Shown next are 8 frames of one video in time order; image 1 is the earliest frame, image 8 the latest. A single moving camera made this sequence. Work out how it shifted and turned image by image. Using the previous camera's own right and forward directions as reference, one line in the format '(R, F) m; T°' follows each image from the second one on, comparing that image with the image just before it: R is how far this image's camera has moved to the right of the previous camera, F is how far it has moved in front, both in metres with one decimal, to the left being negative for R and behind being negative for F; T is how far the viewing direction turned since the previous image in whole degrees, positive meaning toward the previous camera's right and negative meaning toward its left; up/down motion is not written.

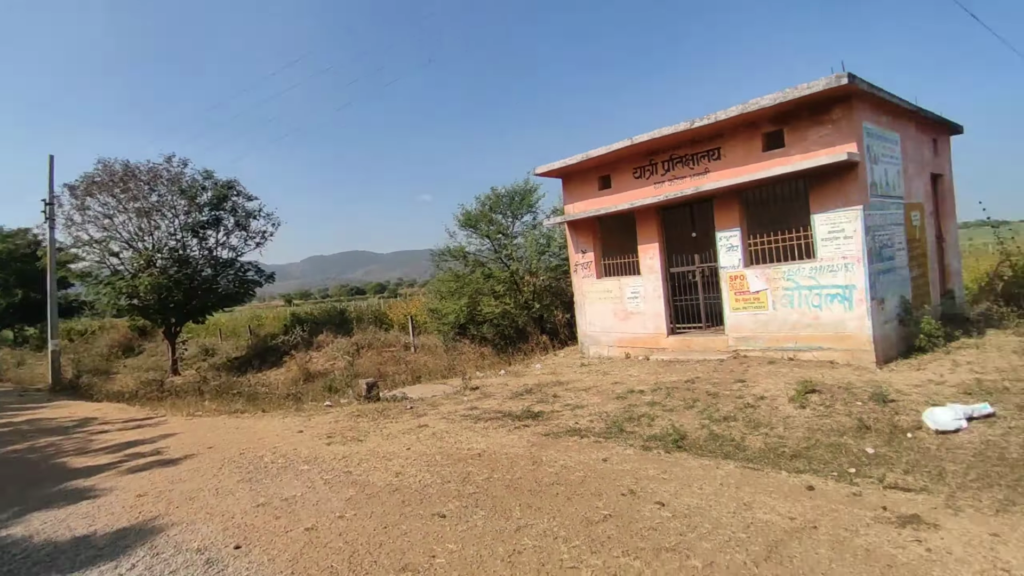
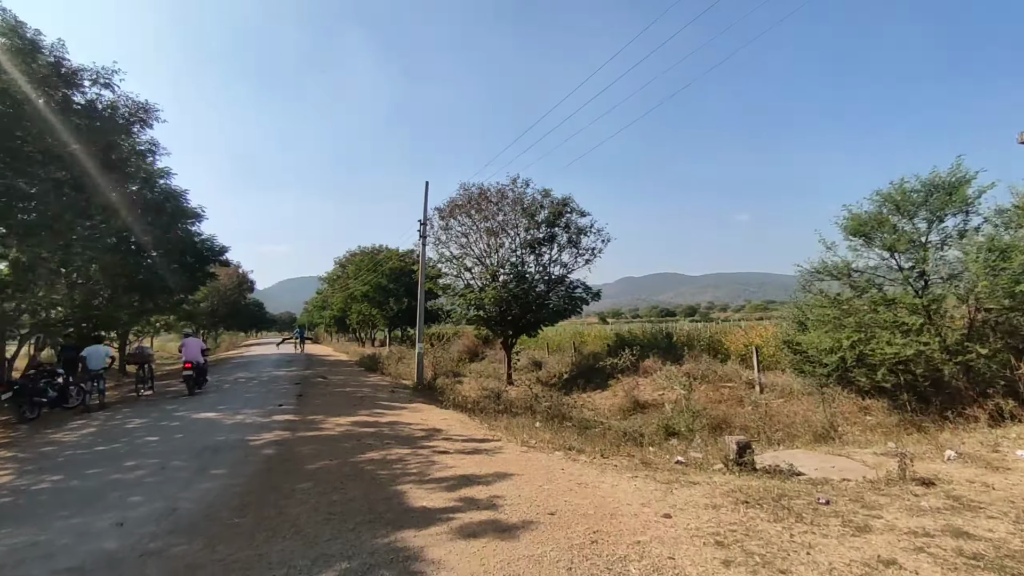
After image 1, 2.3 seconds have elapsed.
(-2.3, +11.0) m; -10°
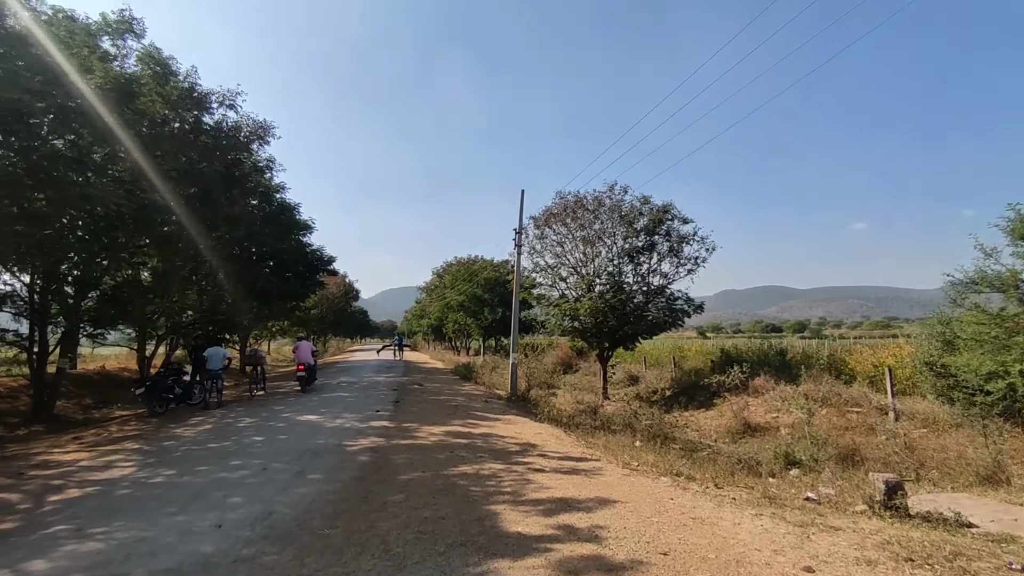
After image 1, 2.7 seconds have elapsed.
(-0.1, +0.4) m; -10°
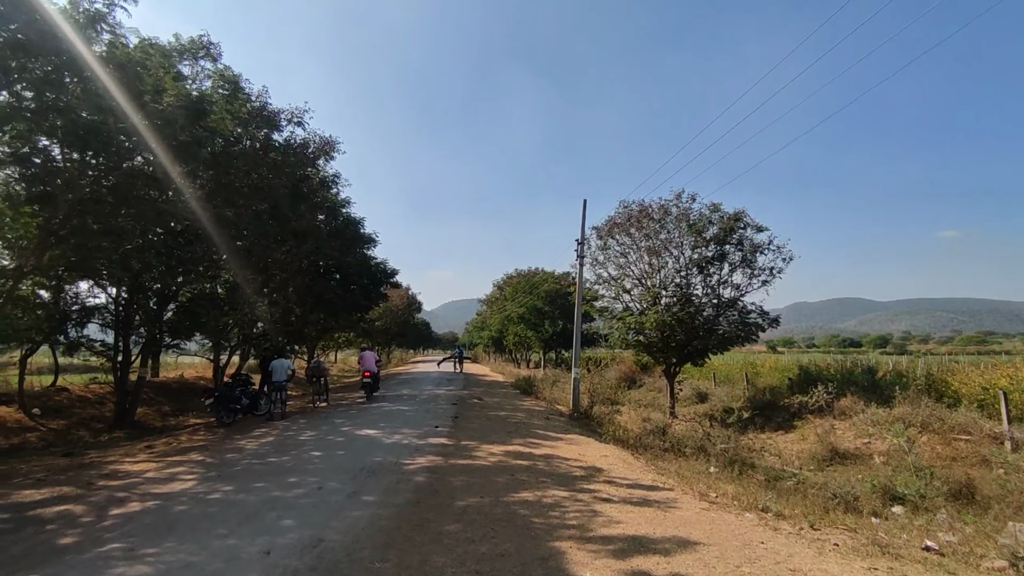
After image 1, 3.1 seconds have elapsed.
(0.0, +0.5) m; -6°
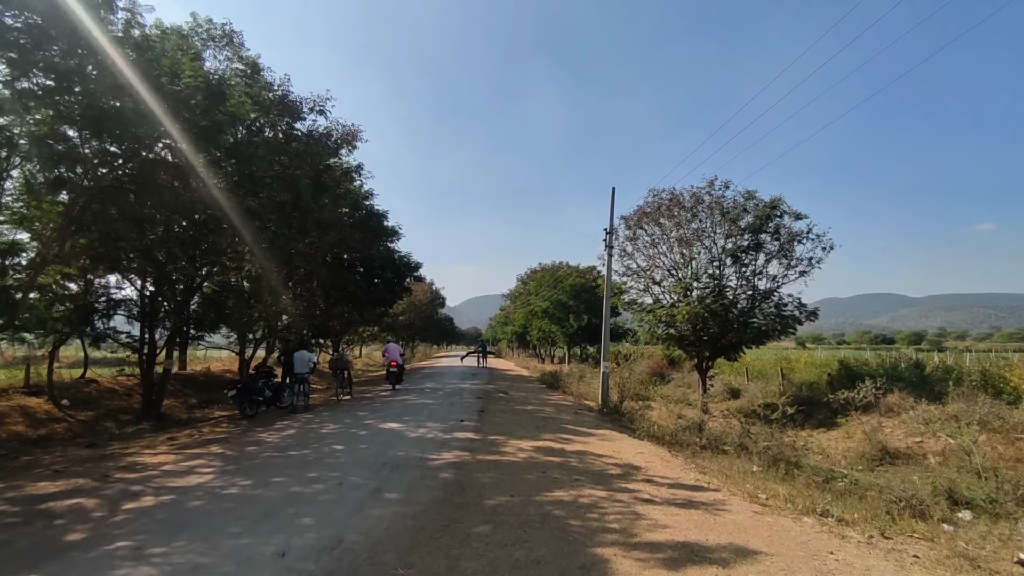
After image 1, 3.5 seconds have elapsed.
(-0.1, +0.5) m; -2°
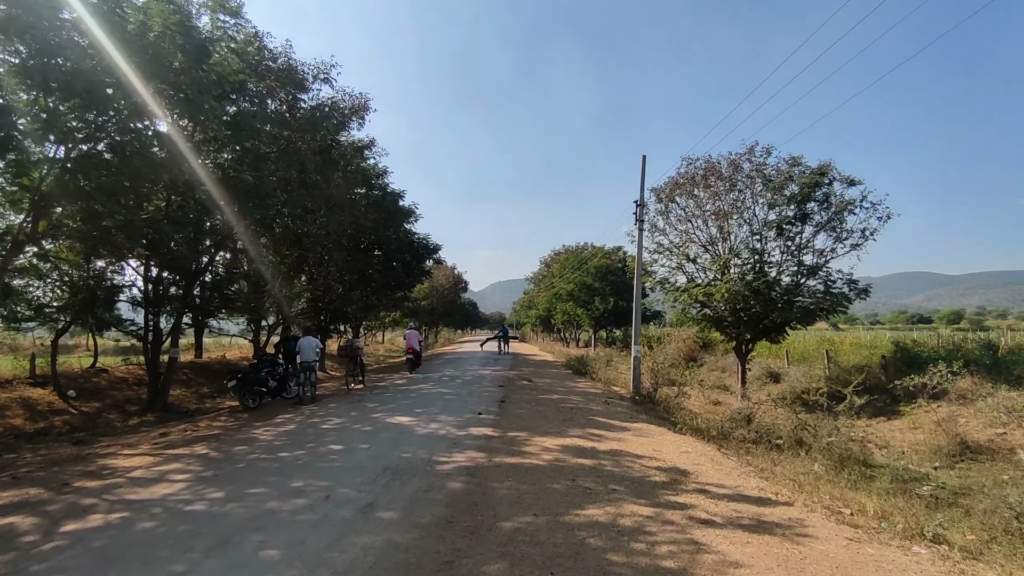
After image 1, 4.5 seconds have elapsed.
(0.0, +1.2) m; -2°
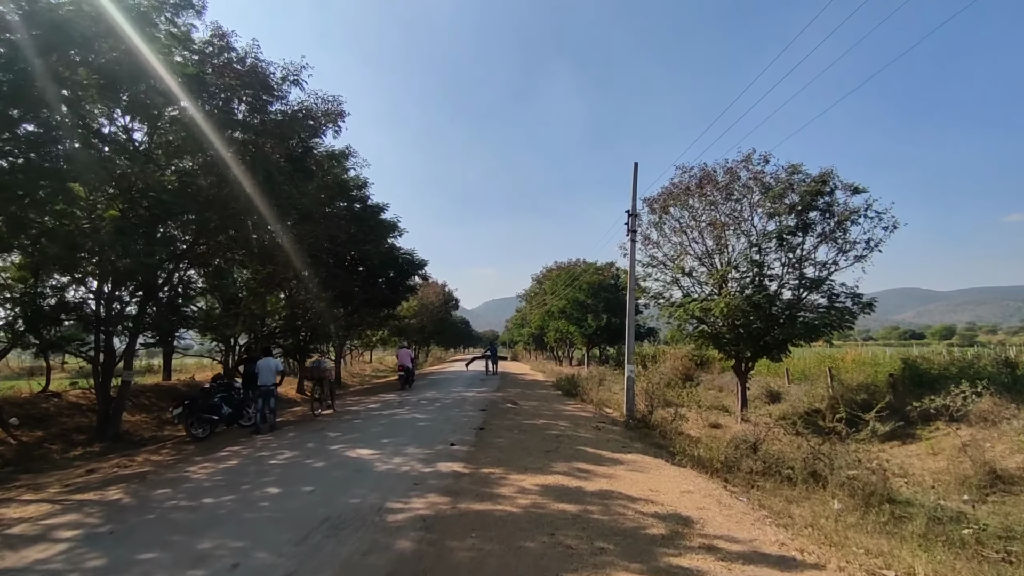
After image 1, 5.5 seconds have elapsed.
(+0.3, +1.1) m; +1°
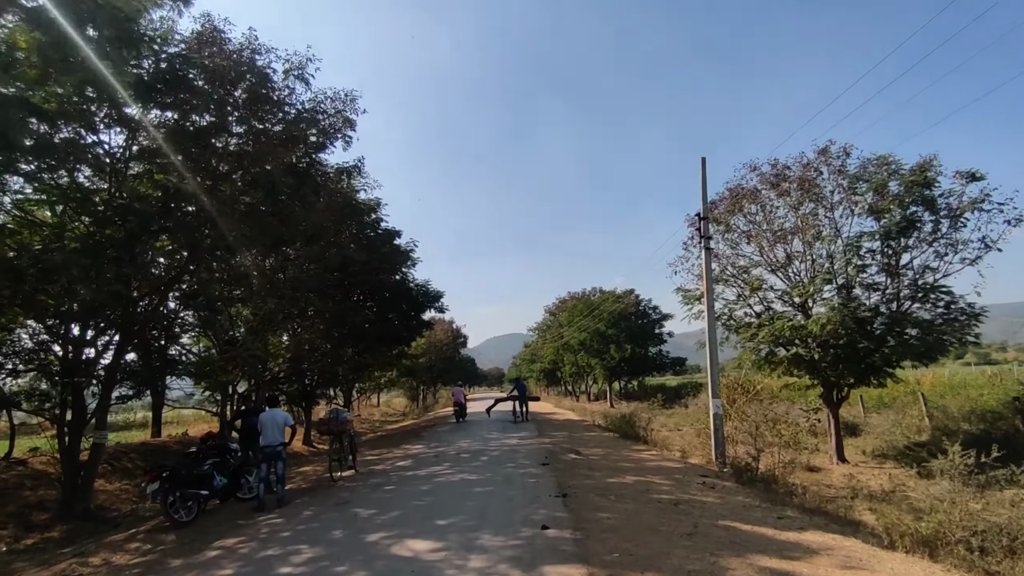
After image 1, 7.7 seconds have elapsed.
(-1.2, +2.5) m; 0°
